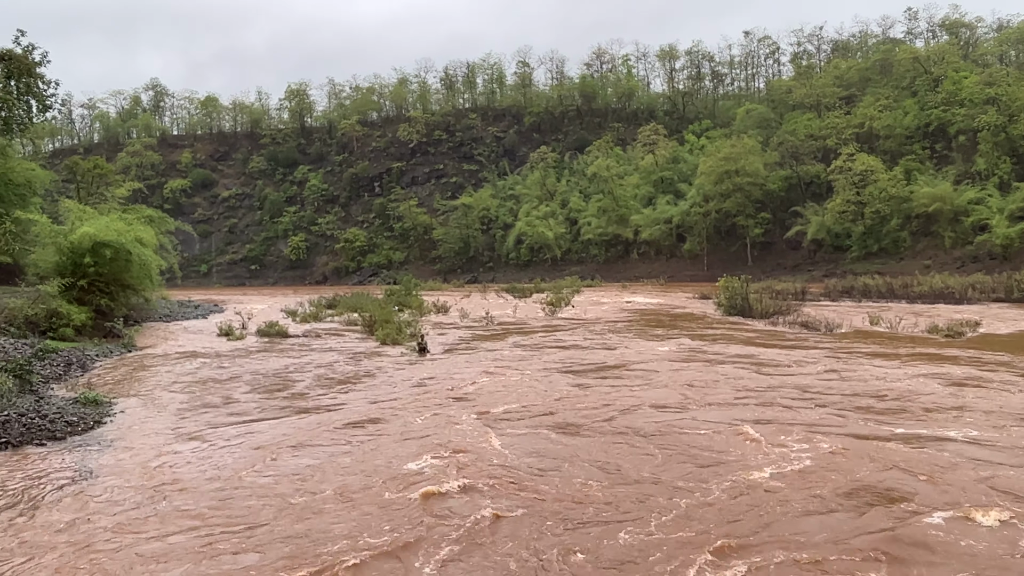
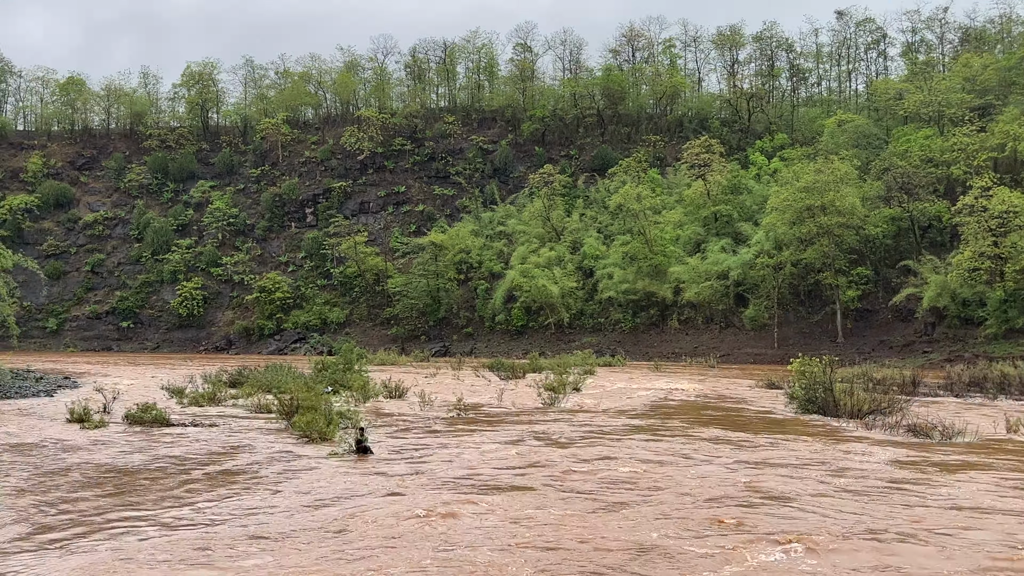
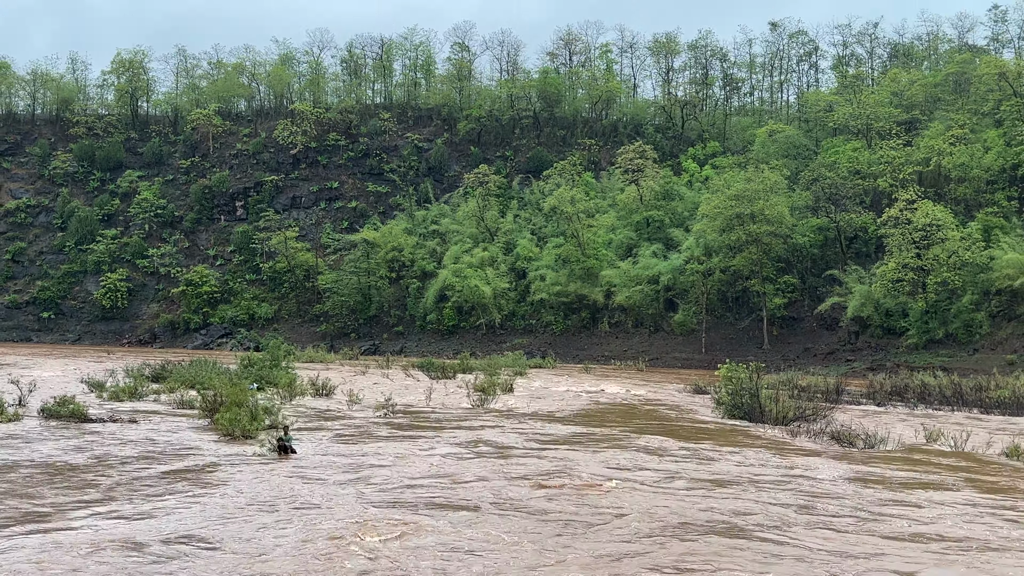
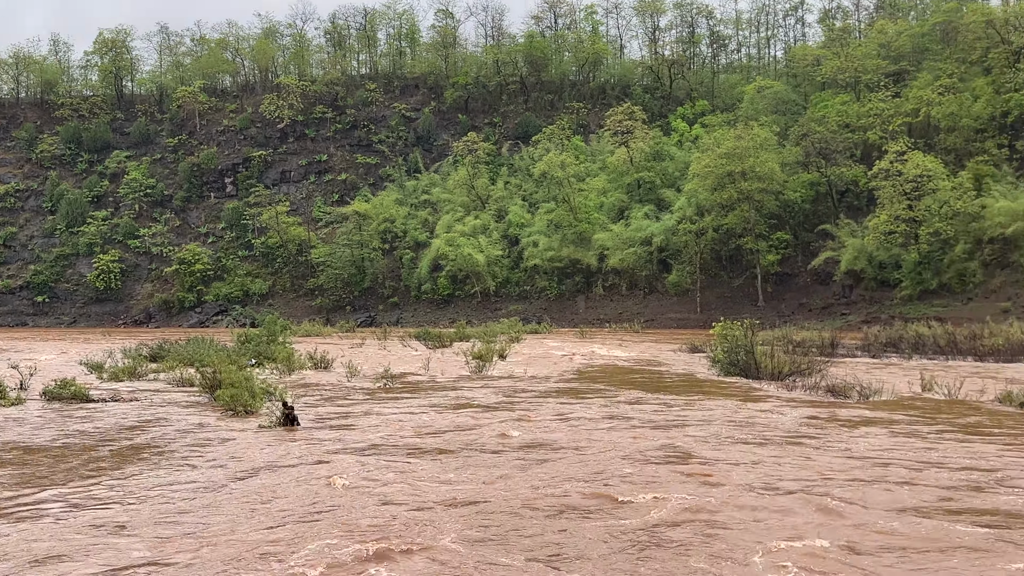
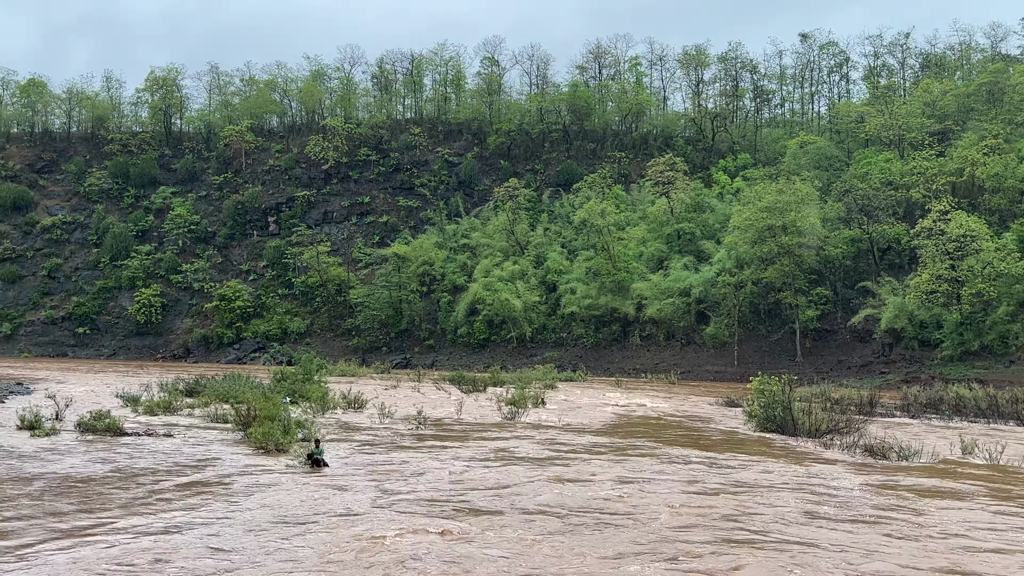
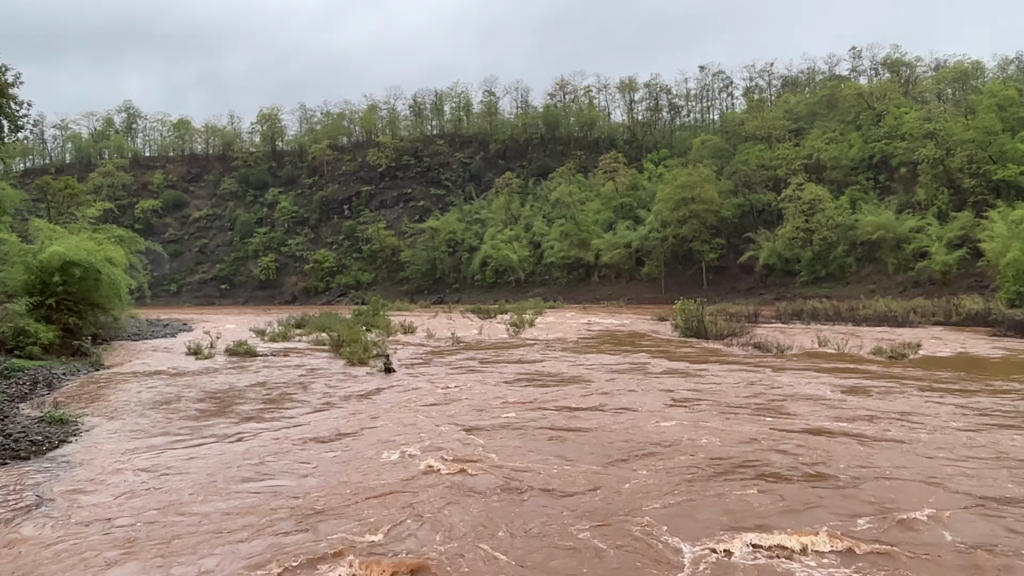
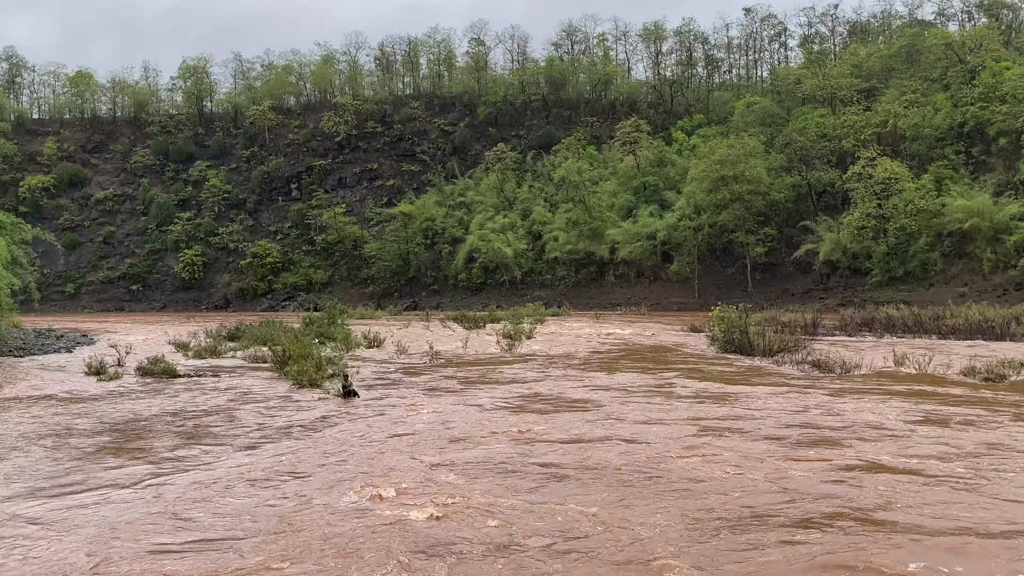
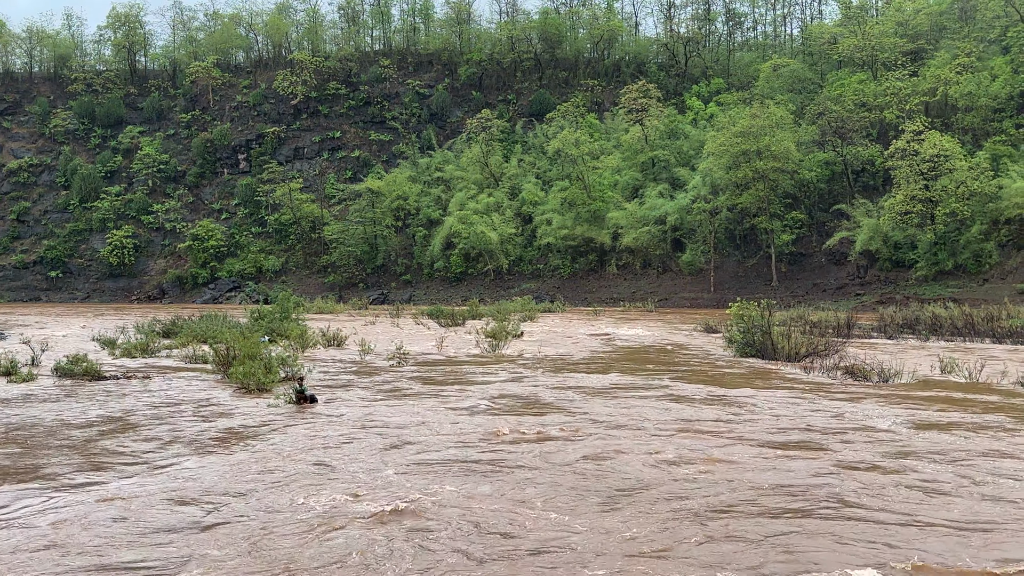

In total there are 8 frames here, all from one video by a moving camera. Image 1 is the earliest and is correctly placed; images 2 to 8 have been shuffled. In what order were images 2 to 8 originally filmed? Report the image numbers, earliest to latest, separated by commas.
6, 7, 8, 3, 5, 2, 4
